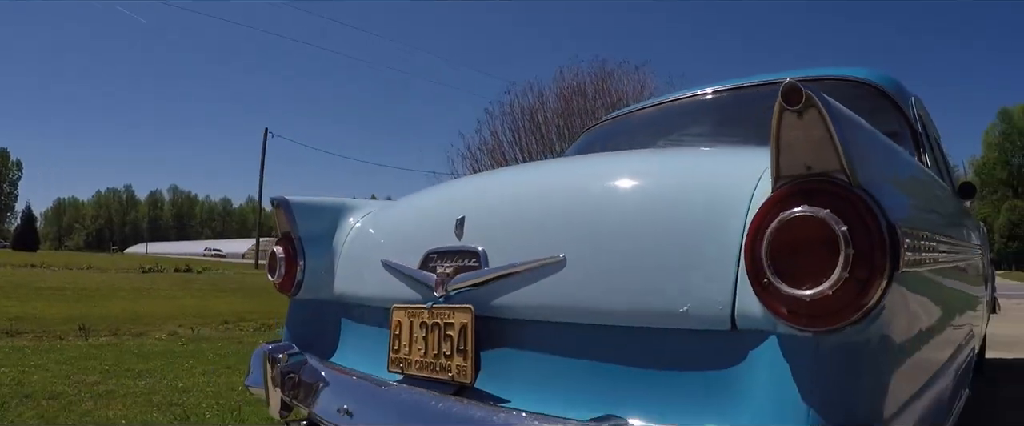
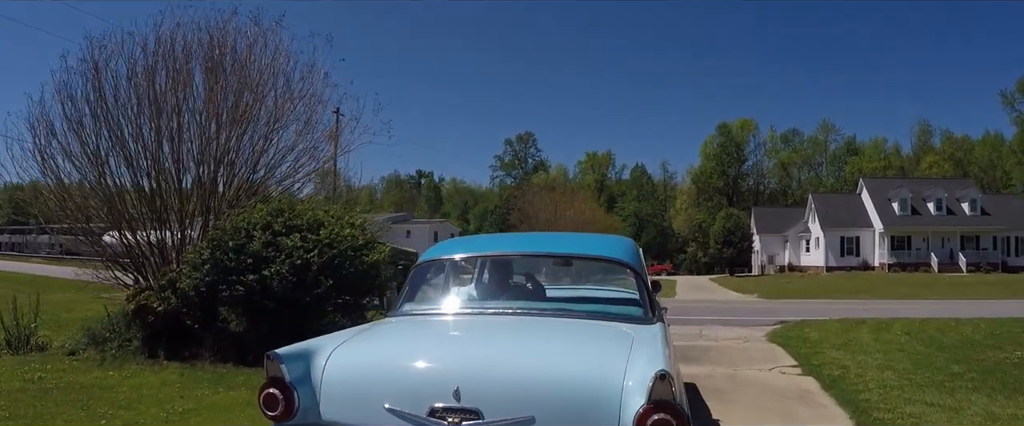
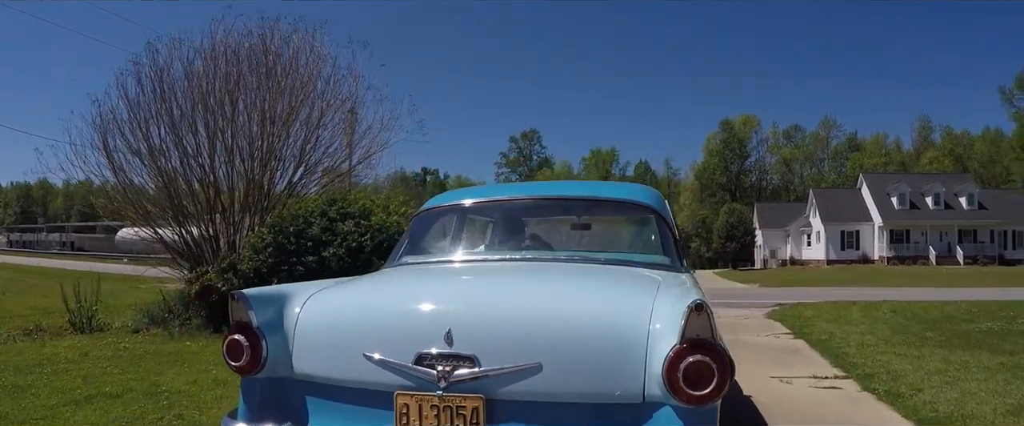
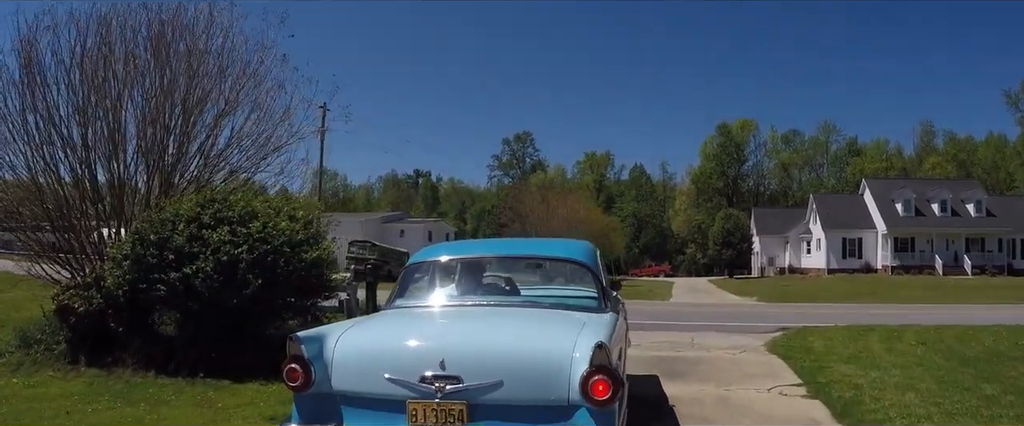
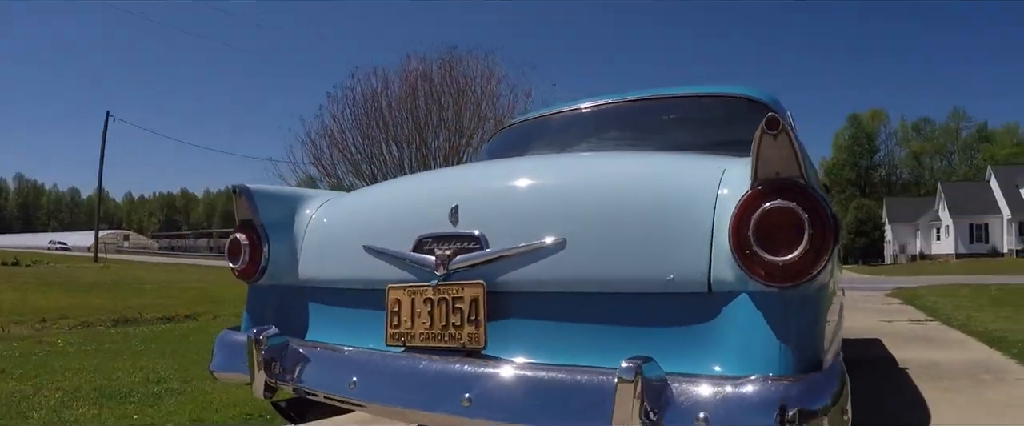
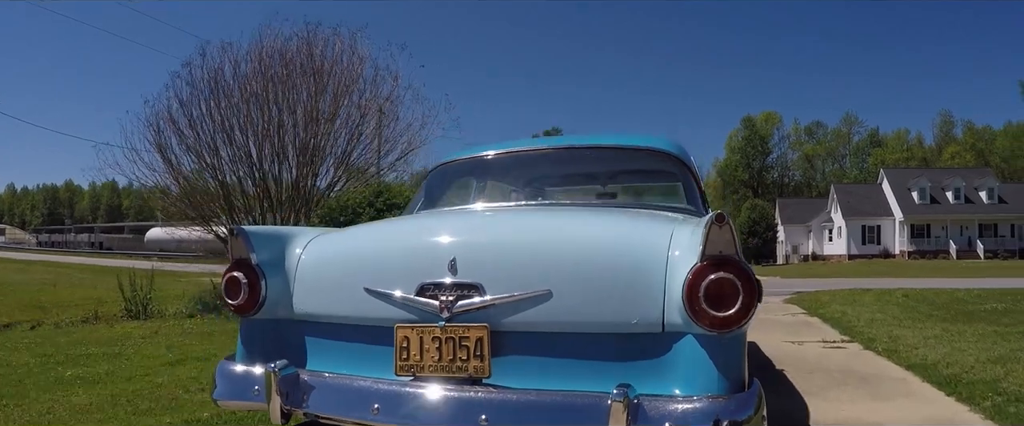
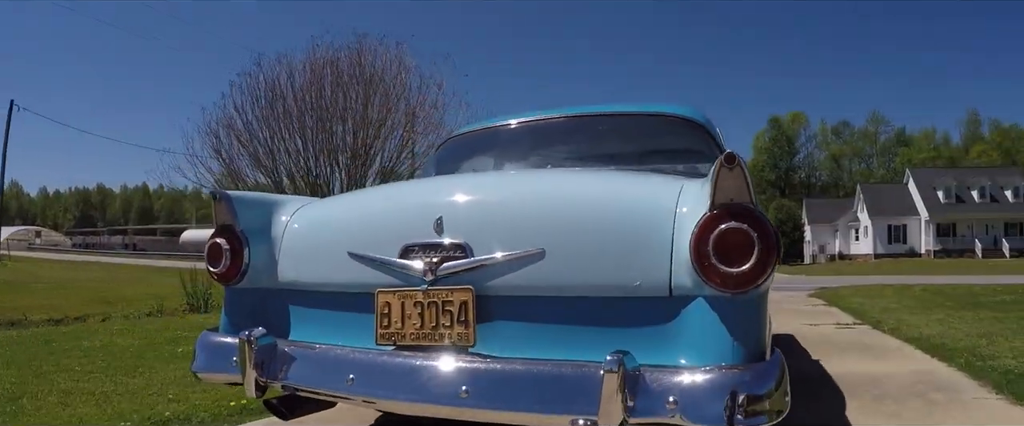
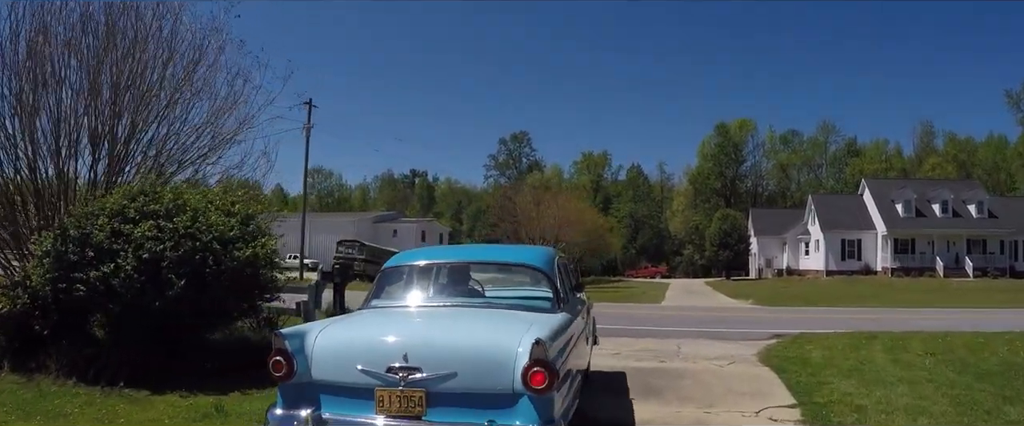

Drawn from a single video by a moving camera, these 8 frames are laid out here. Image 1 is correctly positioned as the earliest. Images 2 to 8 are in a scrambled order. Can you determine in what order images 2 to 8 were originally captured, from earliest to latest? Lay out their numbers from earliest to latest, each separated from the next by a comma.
5, 7, 6, 3, 2, 4, 8
